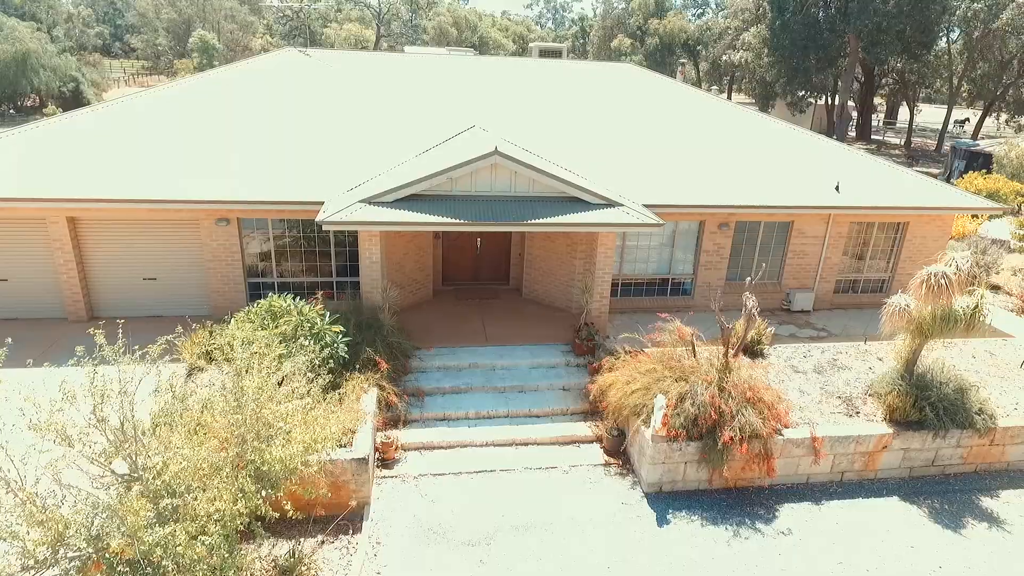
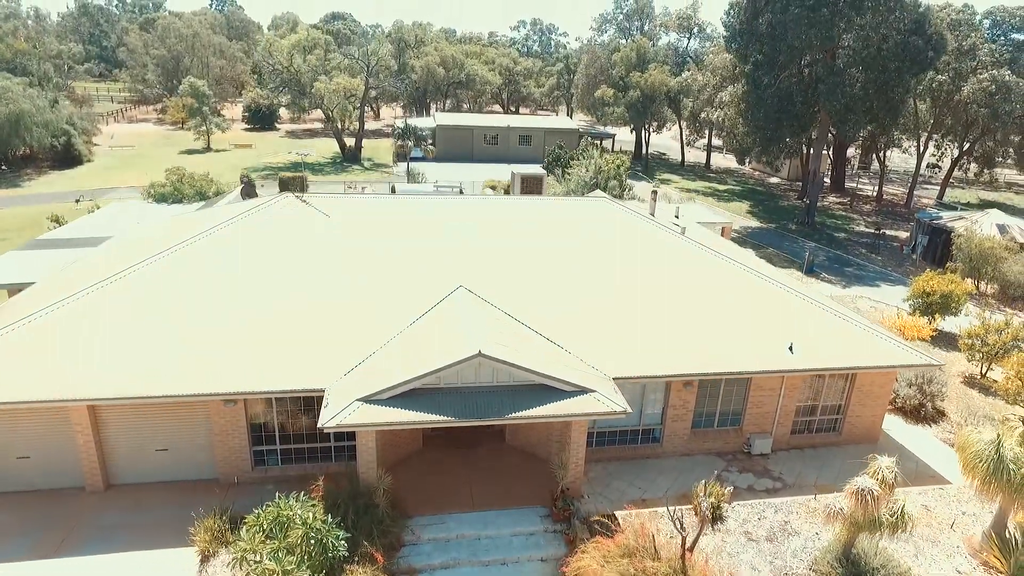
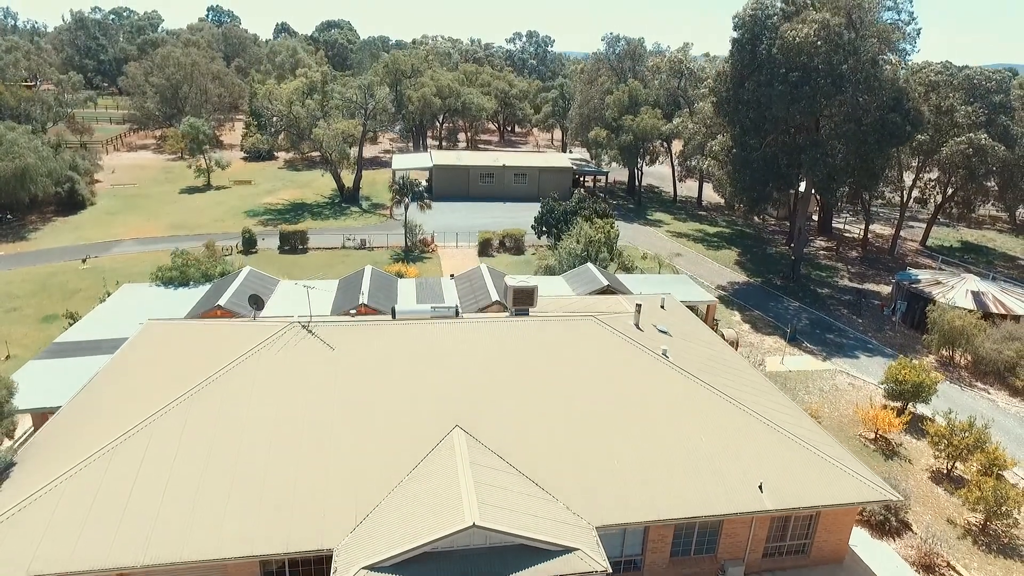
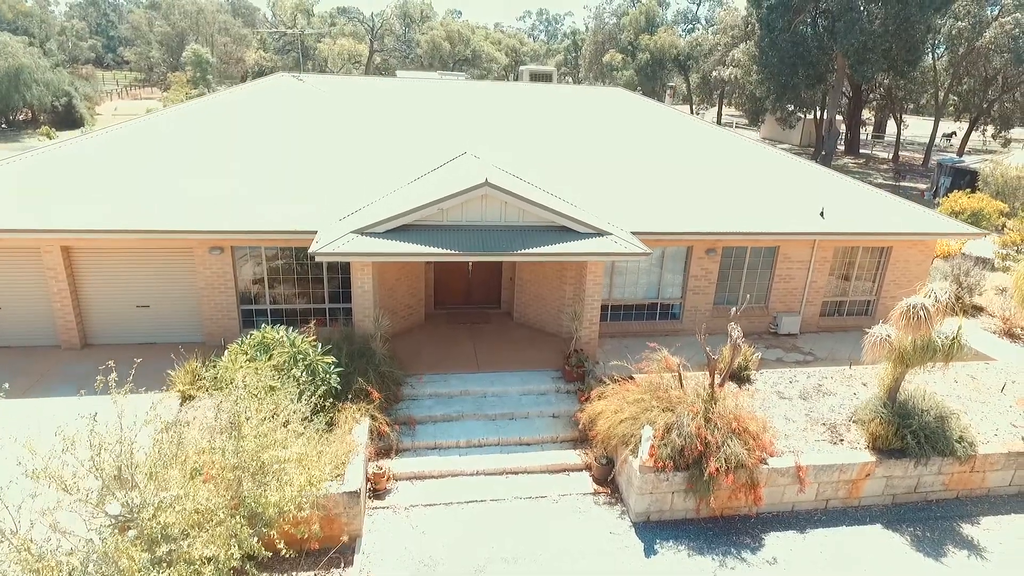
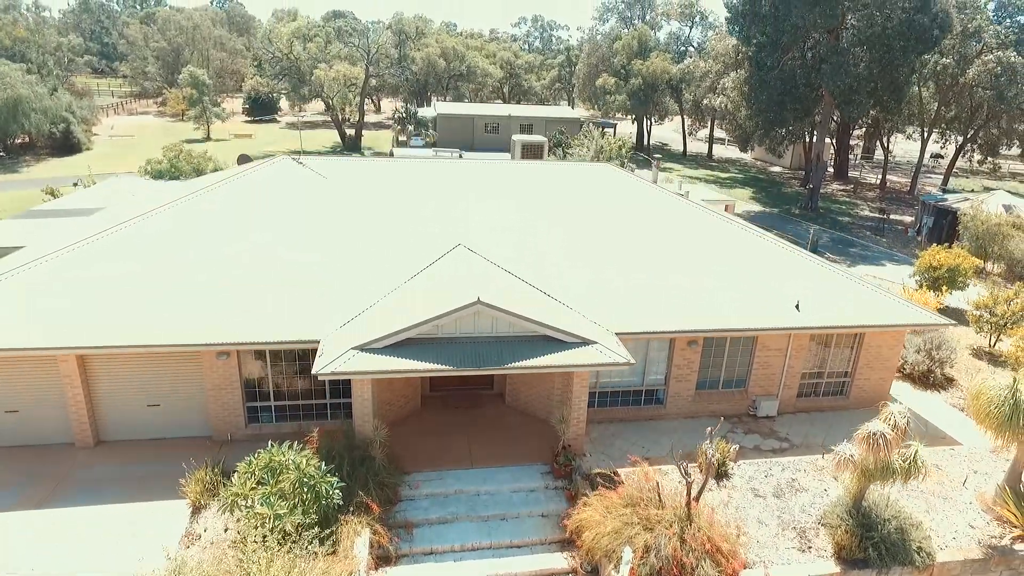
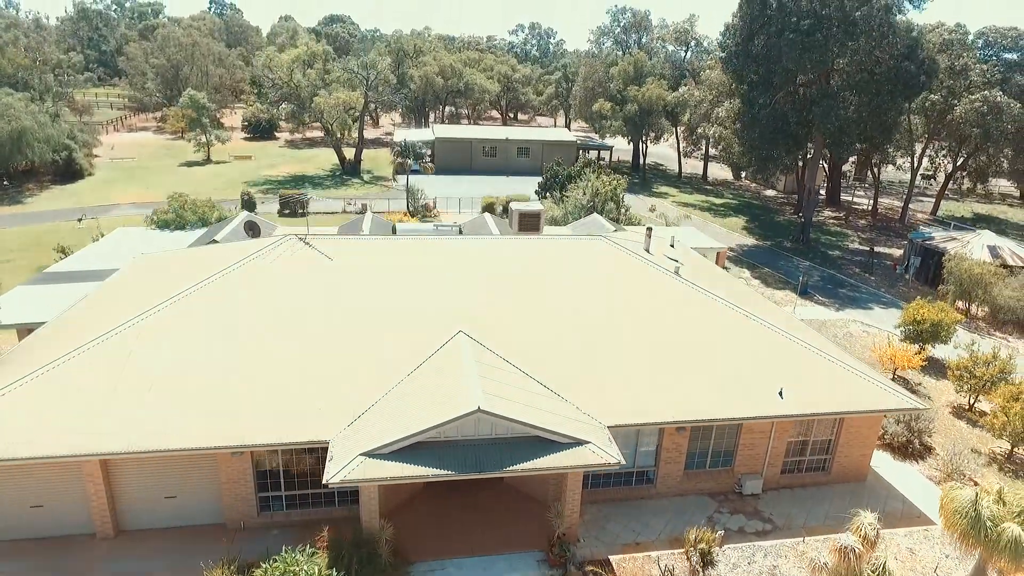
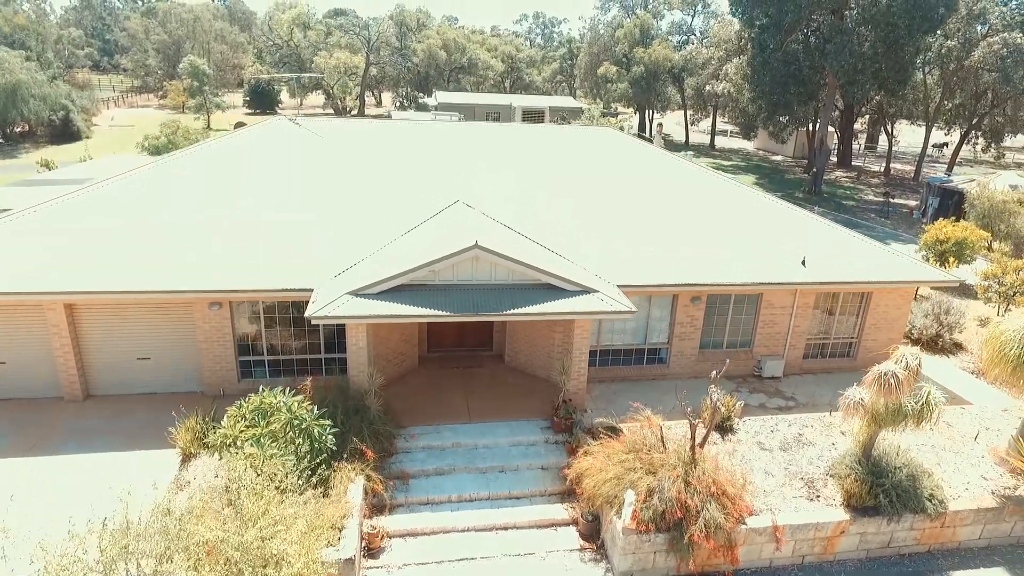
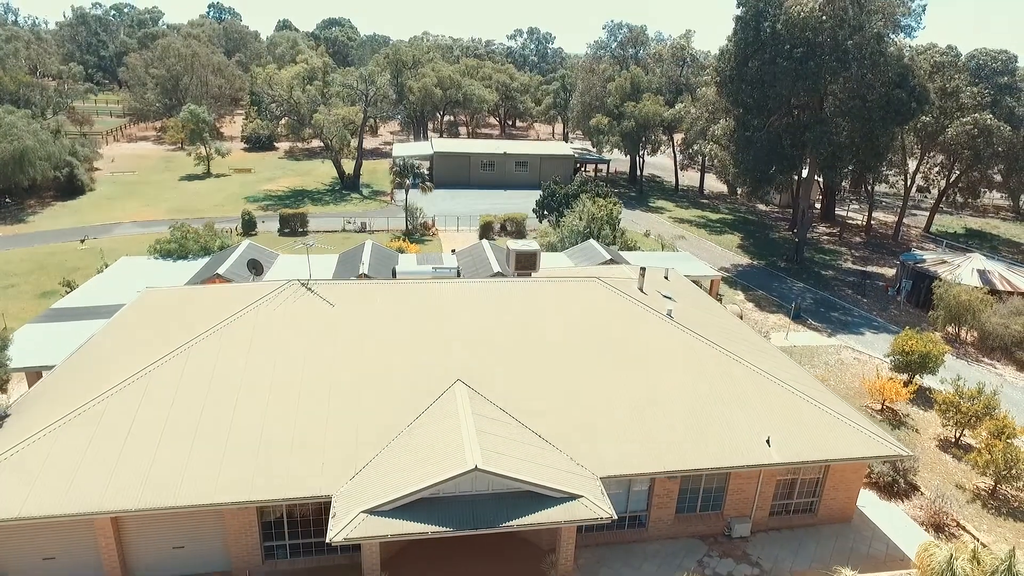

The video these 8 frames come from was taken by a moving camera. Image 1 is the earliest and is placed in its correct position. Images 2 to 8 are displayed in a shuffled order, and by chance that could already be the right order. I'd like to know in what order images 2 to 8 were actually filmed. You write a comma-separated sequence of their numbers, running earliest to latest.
4, 7, 5, 2, 6, 8, 3
